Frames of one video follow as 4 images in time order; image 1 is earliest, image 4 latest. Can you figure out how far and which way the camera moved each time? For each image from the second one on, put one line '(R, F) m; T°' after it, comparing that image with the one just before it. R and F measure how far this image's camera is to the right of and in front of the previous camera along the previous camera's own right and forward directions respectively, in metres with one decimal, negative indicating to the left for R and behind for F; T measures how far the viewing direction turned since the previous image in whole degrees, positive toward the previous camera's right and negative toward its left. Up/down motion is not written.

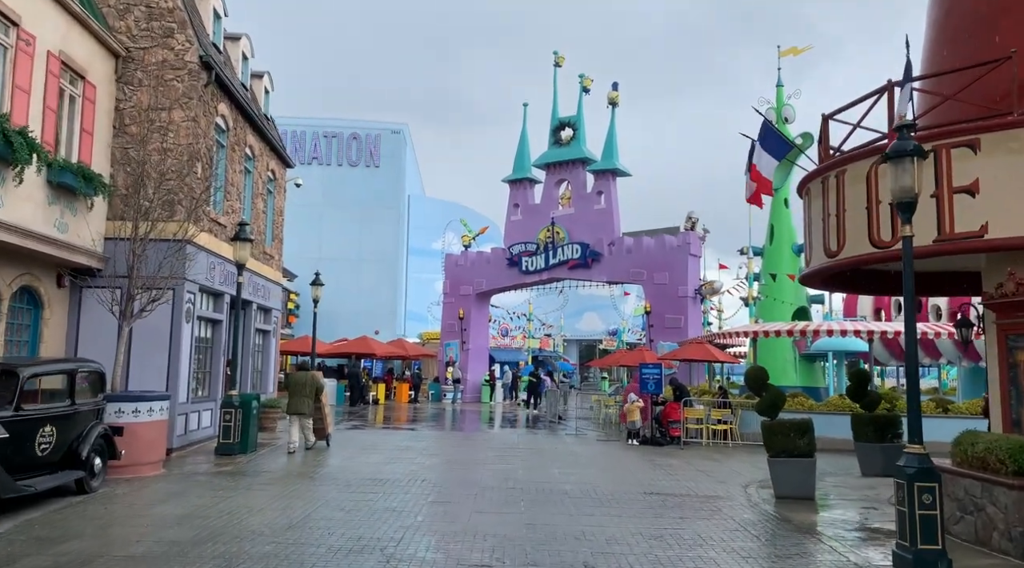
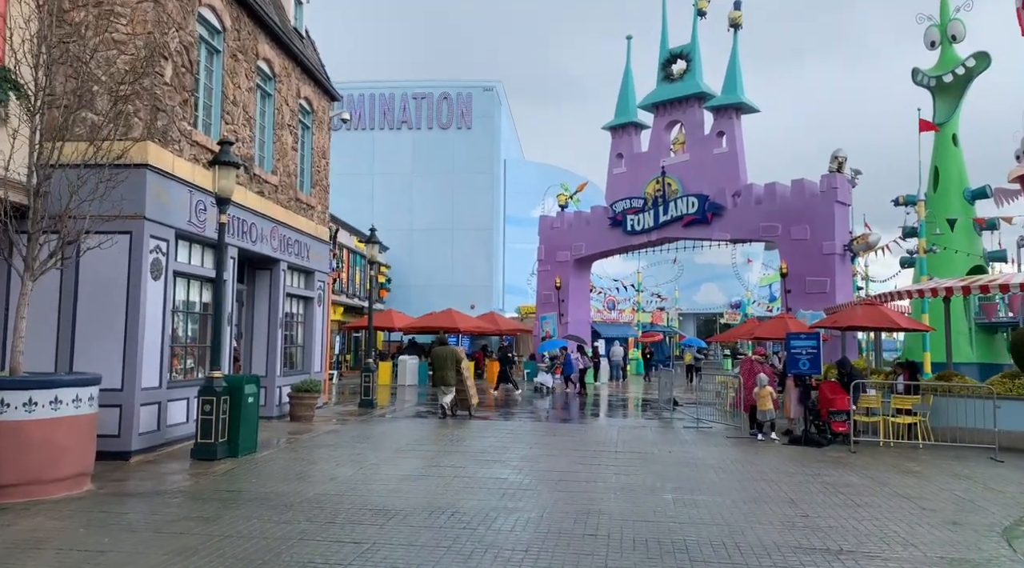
(+0.3, +5.1) m; -7°
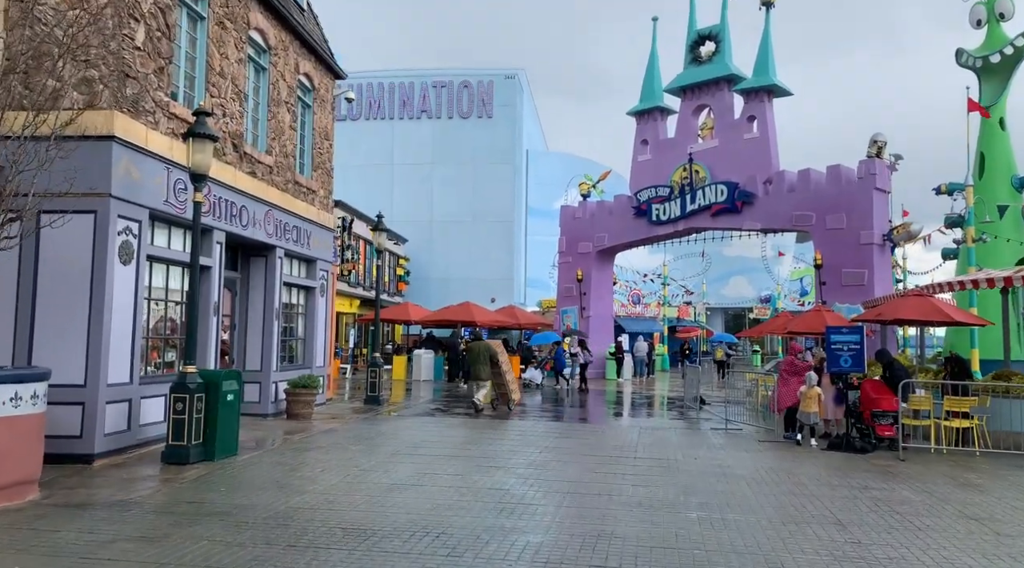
(+0.2, +1.3) m; -2°
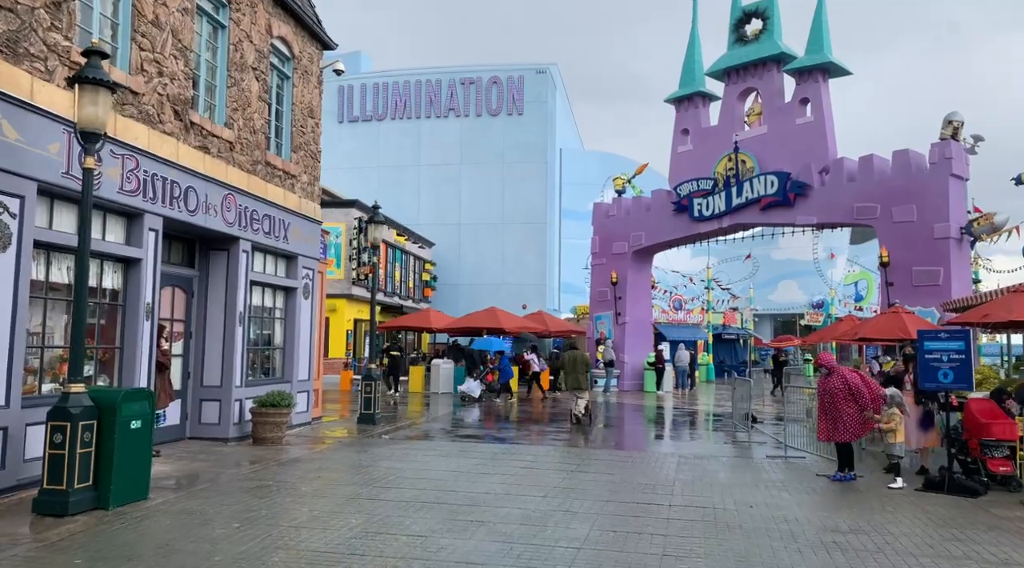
(+0.5, +2.8) m; -3°
